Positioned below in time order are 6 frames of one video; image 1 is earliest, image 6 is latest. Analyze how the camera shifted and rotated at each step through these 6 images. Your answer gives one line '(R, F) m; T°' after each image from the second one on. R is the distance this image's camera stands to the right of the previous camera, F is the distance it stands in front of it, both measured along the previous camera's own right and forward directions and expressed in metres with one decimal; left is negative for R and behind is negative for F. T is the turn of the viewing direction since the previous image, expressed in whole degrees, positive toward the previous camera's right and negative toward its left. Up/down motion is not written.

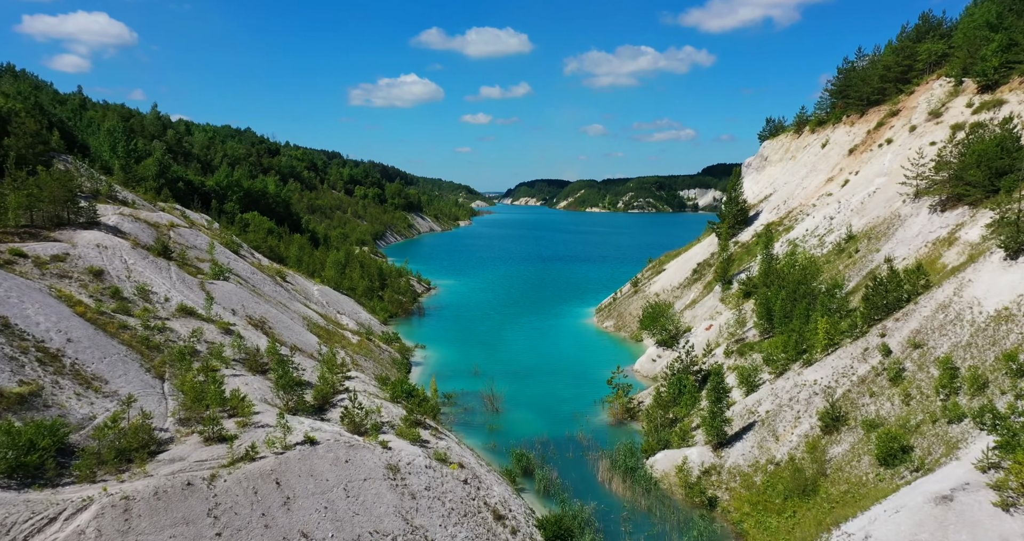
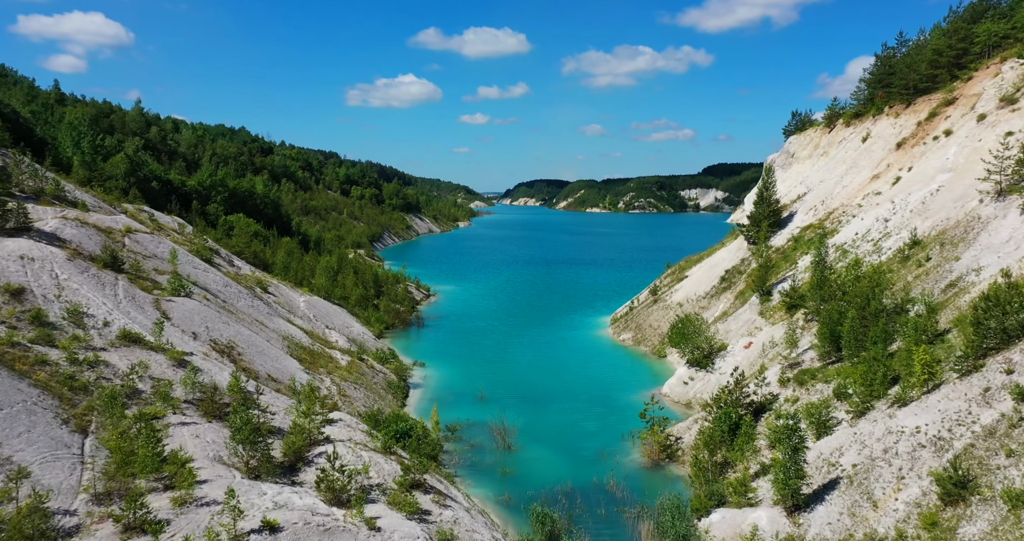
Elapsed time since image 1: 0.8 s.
(-0.7, +5.9) m; 0°
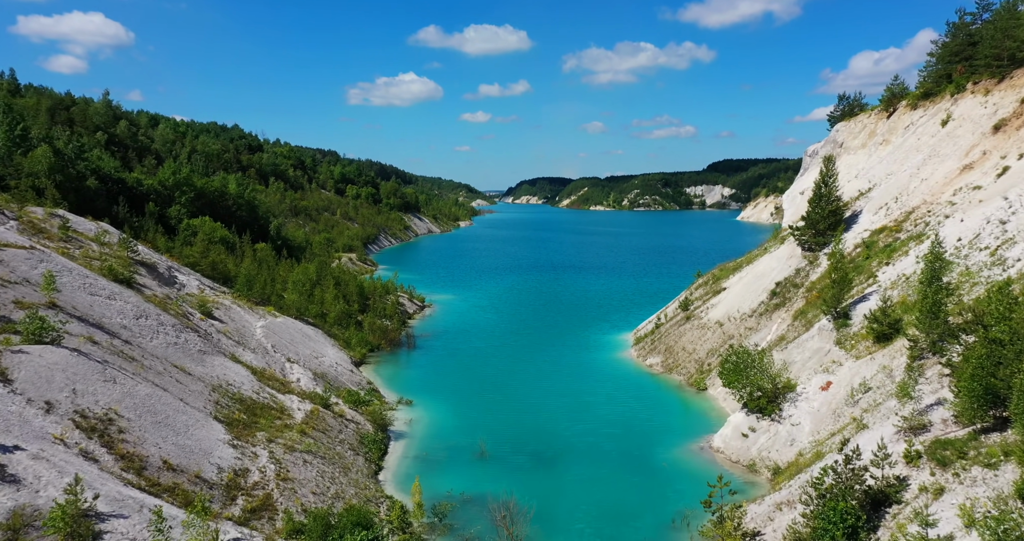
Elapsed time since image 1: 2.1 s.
(-0.2, +9.6) m; 0°
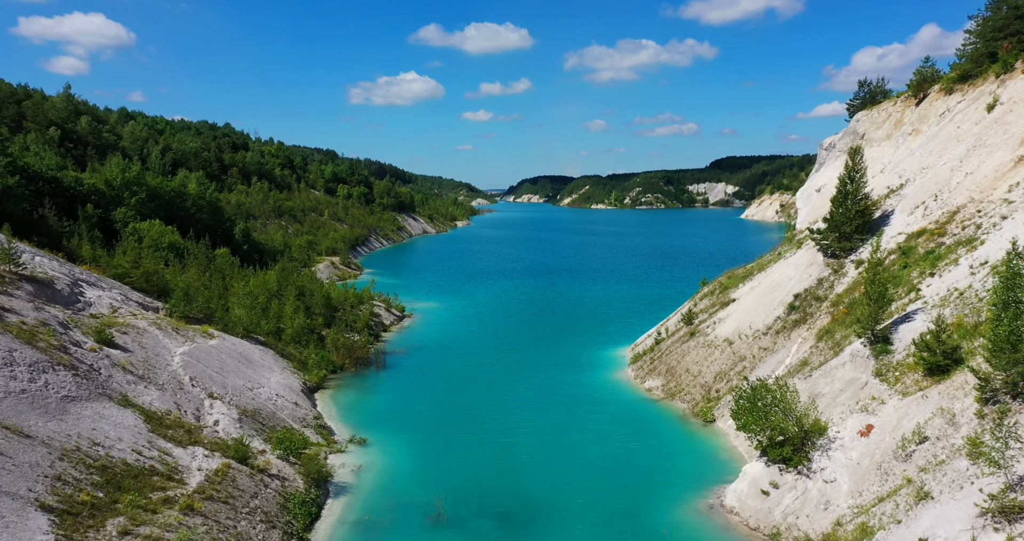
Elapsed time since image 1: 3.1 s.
(+1.4, +6.5) m; 0°
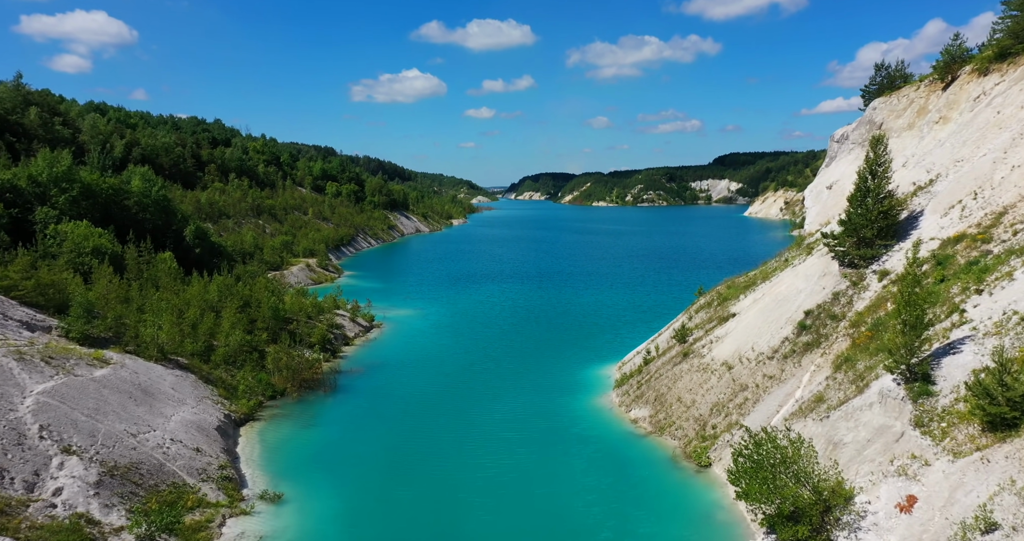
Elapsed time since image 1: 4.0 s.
(+2.1, +6.5) m; 0°
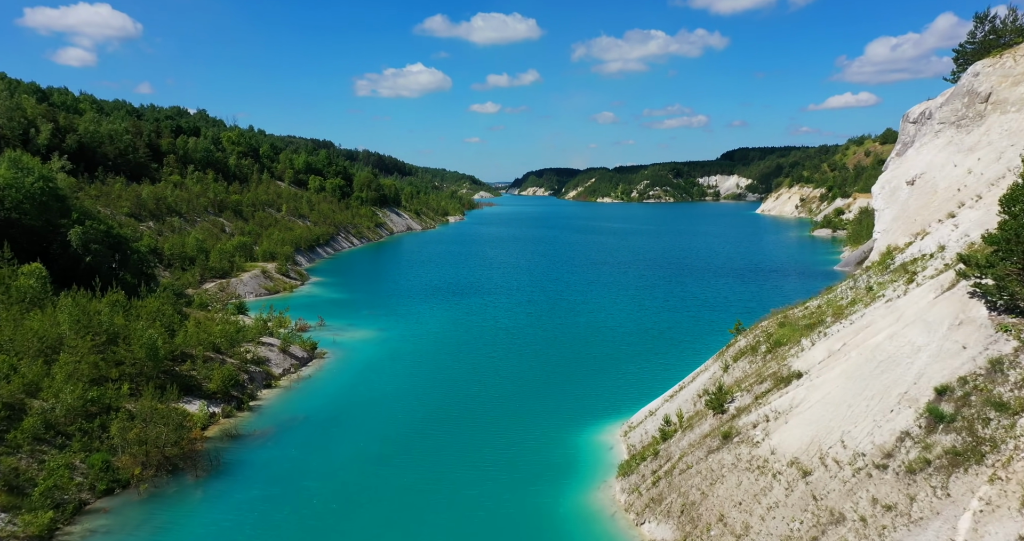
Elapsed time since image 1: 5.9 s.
(+1.9, +14.1) m; 0°
